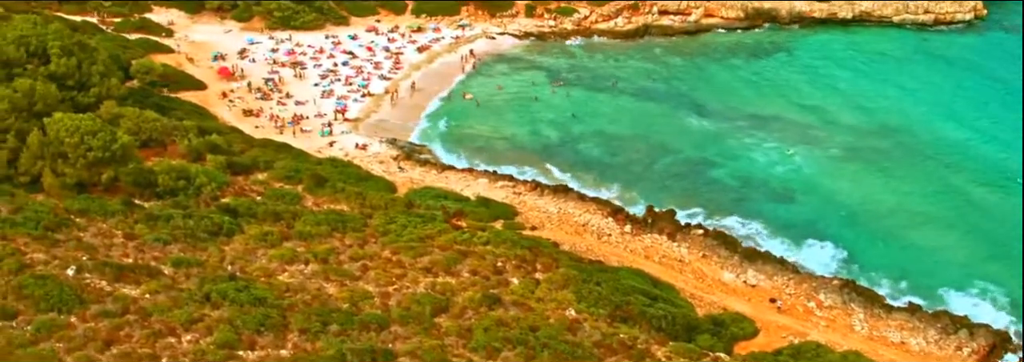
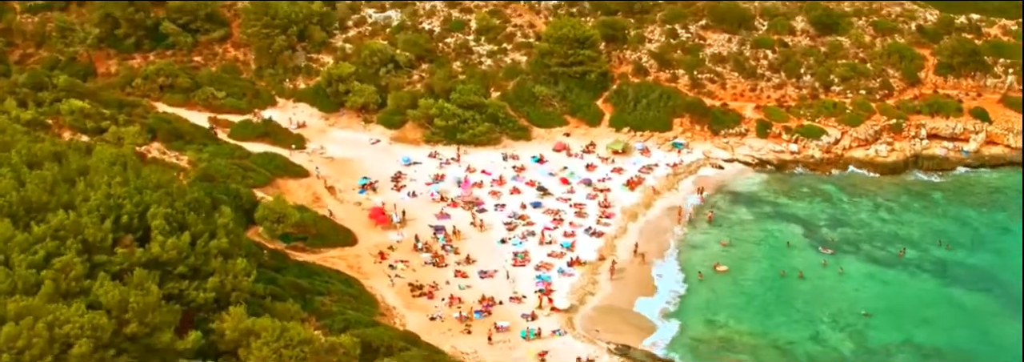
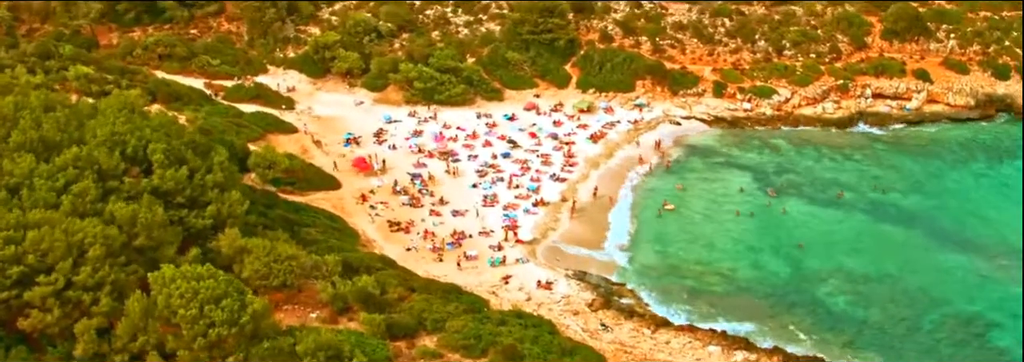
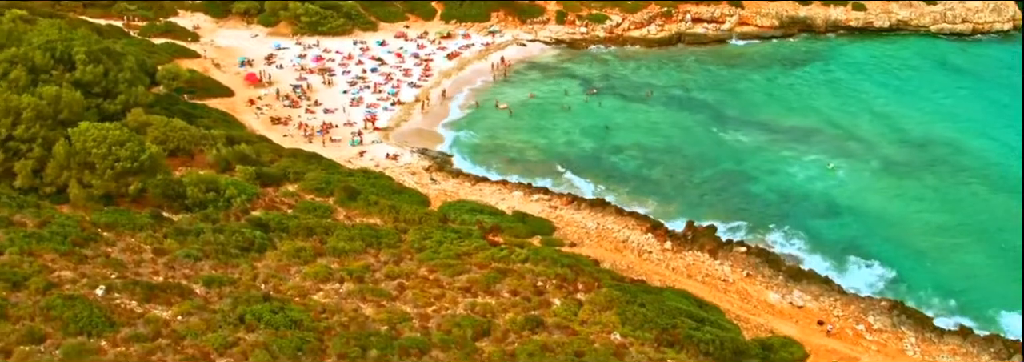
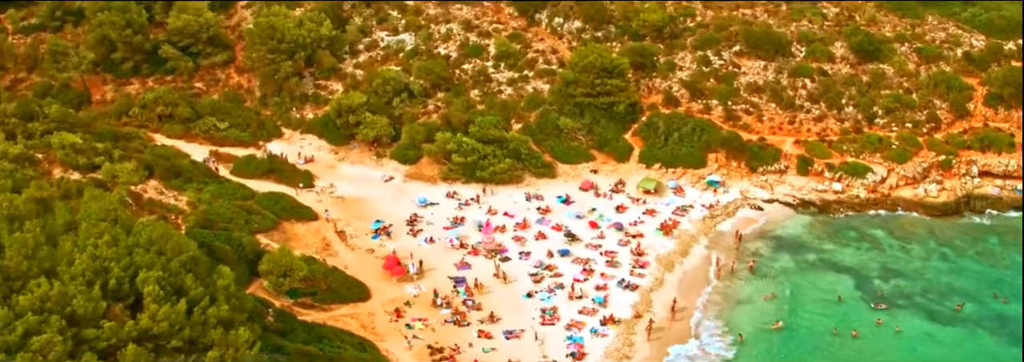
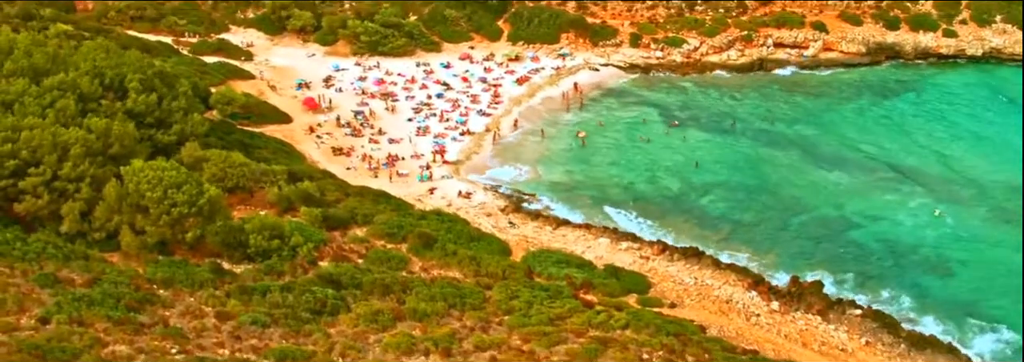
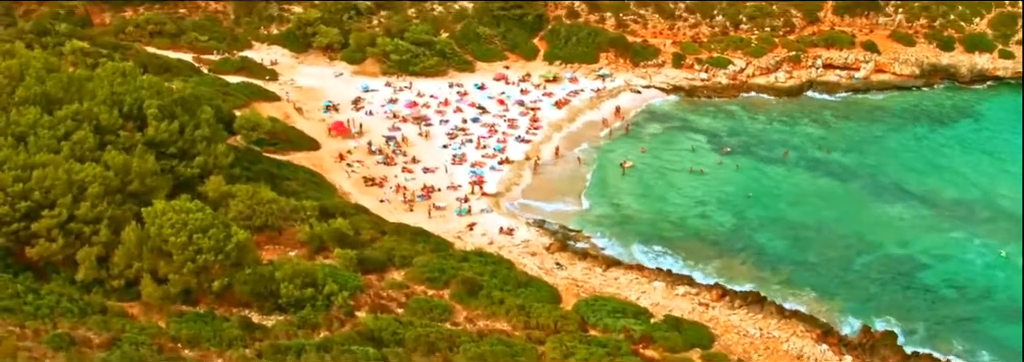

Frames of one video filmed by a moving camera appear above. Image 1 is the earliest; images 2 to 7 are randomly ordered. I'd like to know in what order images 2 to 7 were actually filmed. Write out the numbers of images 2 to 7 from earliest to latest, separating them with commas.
4, 6, 7, 3, 2, 5
